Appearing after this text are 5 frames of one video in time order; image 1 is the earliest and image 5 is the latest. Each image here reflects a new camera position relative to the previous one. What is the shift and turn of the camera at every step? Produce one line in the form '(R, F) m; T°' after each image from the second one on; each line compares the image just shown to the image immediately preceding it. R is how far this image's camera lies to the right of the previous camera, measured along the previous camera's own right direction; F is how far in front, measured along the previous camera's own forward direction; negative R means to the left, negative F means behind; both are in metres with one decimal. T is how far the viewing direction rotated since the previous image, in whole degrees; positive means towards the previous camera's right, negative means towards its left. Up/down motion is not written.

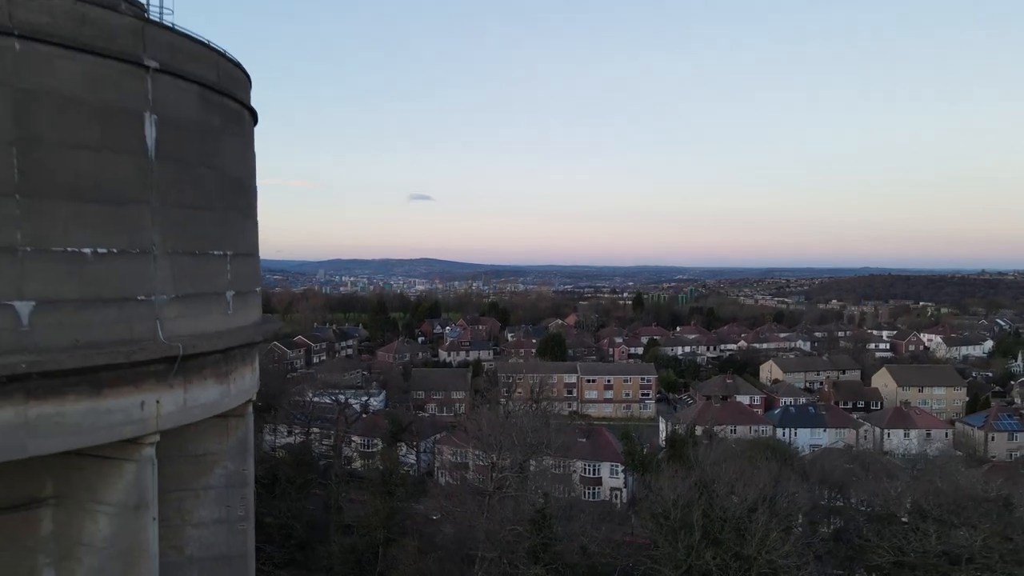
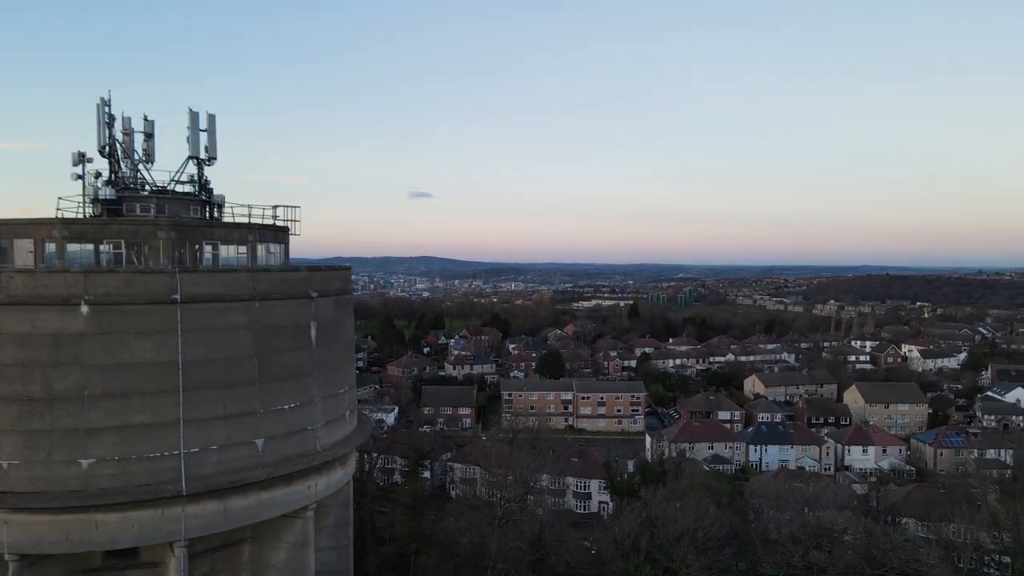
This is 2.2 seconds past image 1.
(-0.1, -3.2) m; 0°
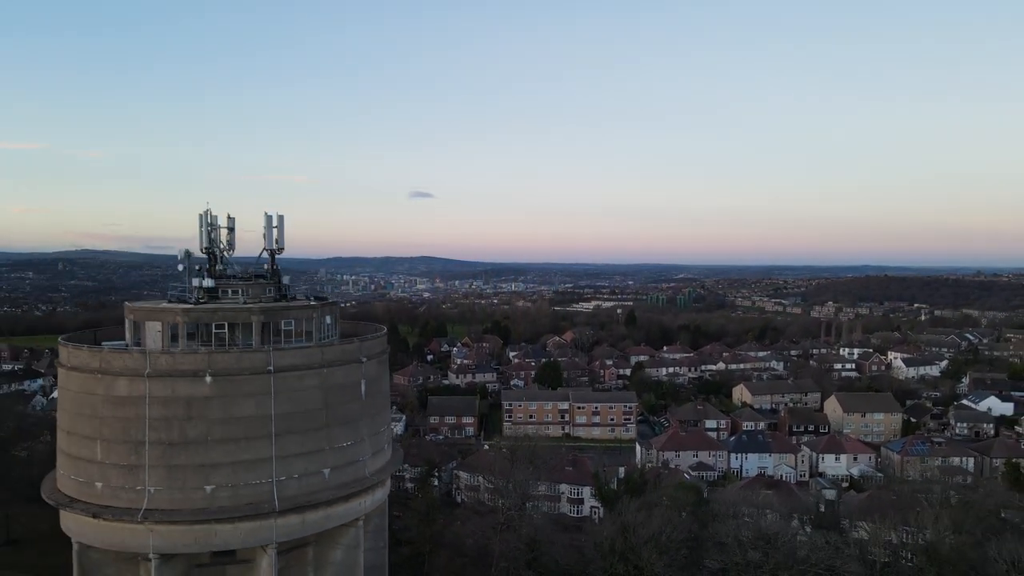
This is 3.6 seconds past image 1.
(0.0, -2.5) m; 0°
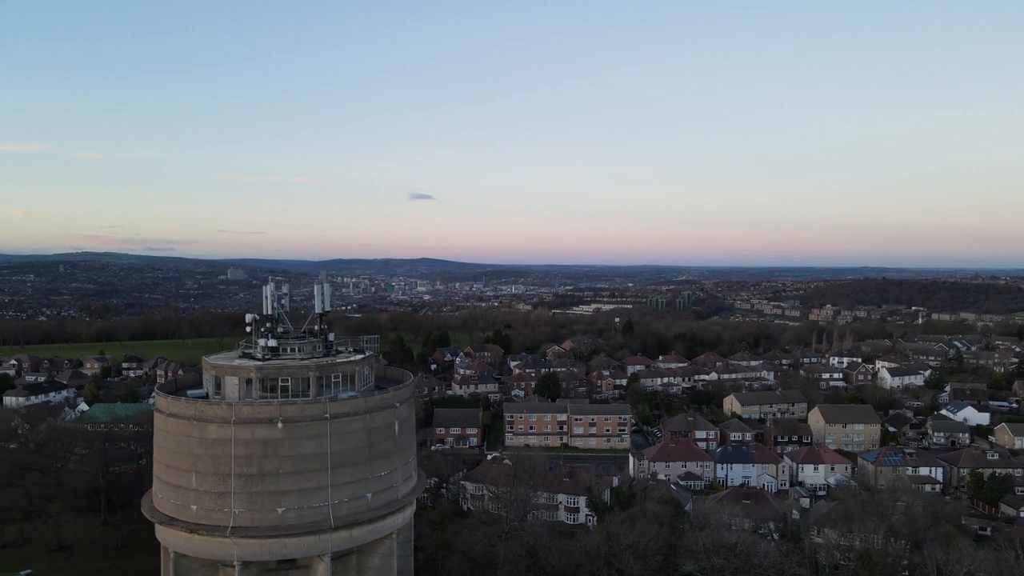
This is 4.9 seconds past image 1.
(-0.1, -2.5) m; 0°
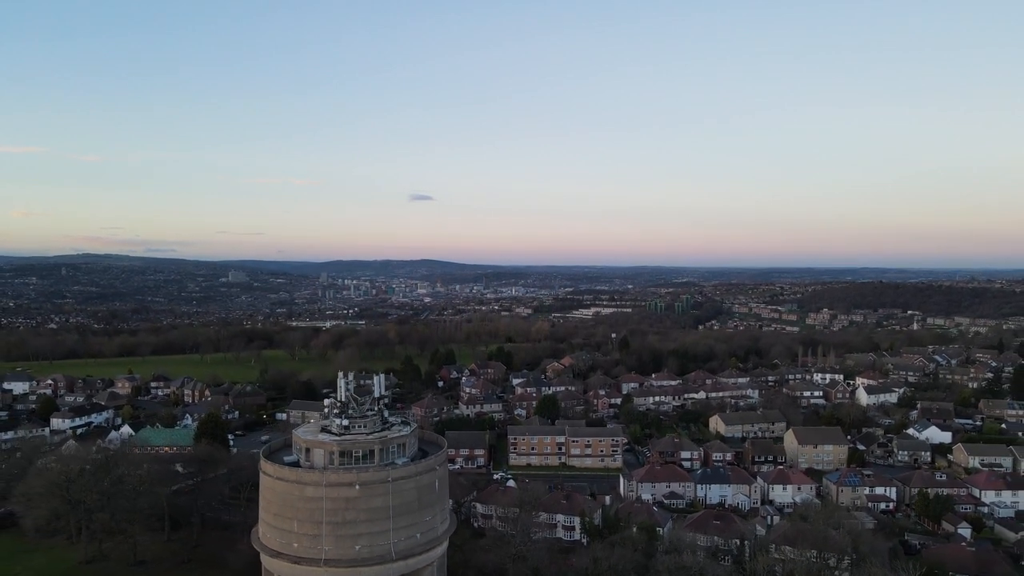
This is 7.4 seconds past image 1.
(-0.2, -4.6) m; 0°
